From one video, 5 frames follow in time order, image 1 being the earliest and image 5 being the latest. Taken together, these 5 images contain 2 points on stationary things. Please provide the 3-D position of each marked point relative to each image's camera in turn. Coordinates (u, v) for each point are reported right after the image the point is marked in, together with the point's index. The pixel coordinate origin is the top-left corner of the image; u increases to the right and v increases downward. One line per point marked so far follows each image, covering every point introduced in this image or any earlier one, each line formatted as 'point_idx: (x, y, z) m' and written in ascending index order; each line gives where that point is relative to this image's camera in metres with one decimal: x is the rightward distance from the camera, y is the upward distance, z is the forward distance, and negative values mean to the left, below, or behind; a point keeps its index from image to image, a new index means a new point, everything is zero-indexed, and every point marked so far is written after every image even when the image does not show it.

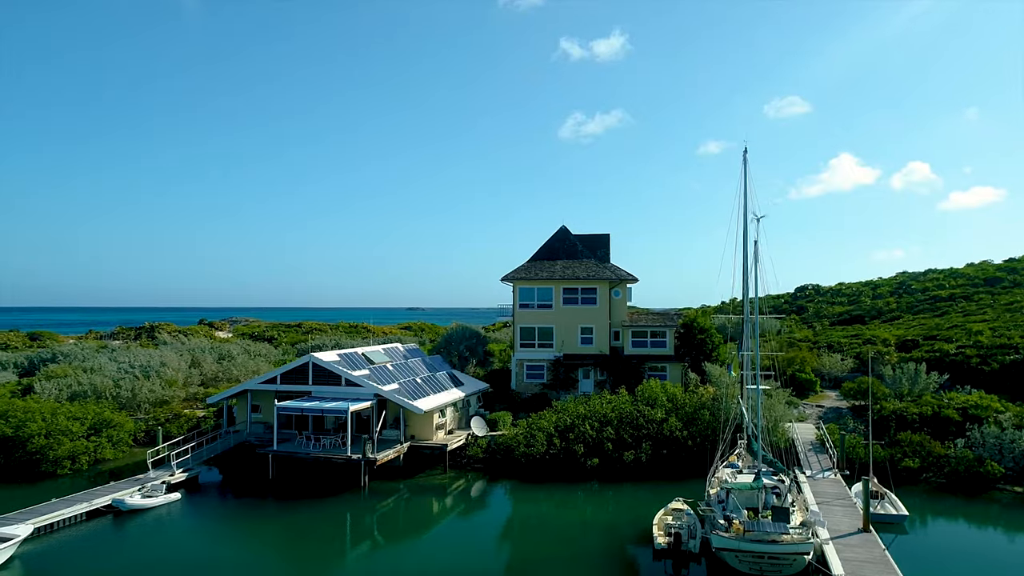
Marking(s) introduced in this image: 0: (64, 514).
0: (-13.5, -6.8, +18.5) m
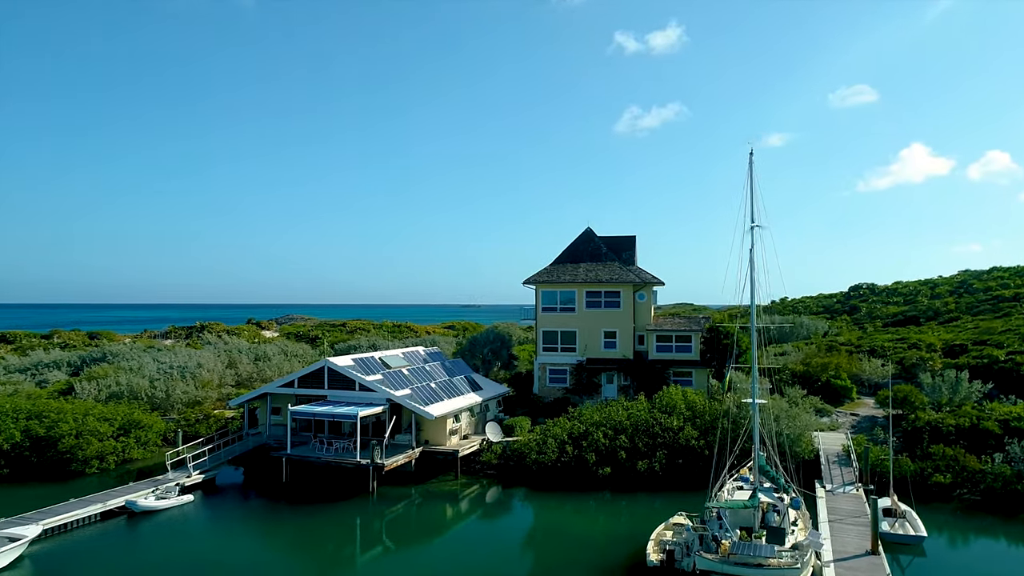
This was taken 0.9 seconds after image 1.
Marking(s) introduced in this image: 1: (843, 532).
0: (-13.4, -7.0, +19.1) m
1: (+8.4, -6.2, +15.7) m
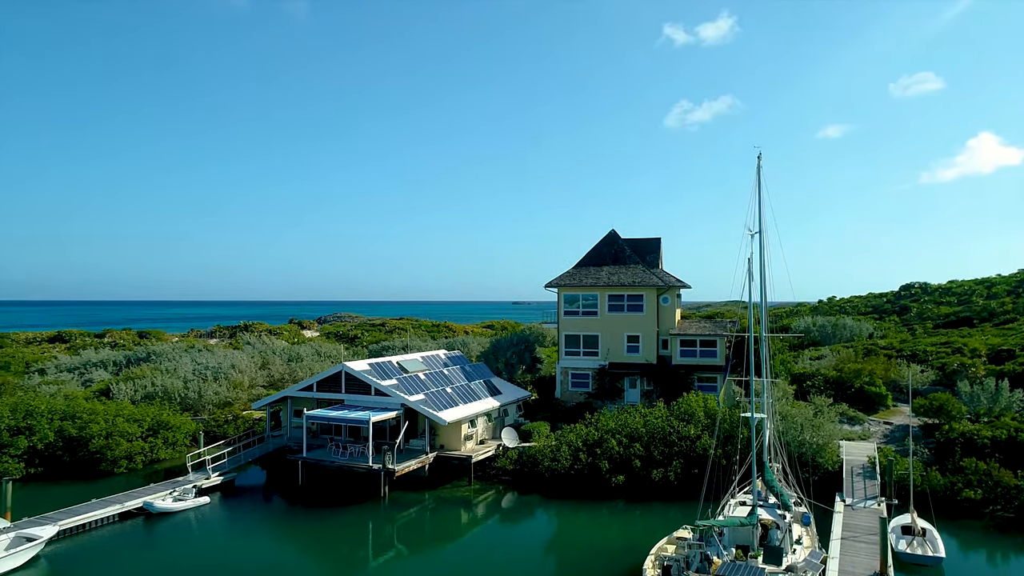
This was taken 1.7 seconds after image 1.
0: (-13.2, -7.2, +19.8) m
1: (+8.3, -6.4, +15.1) m
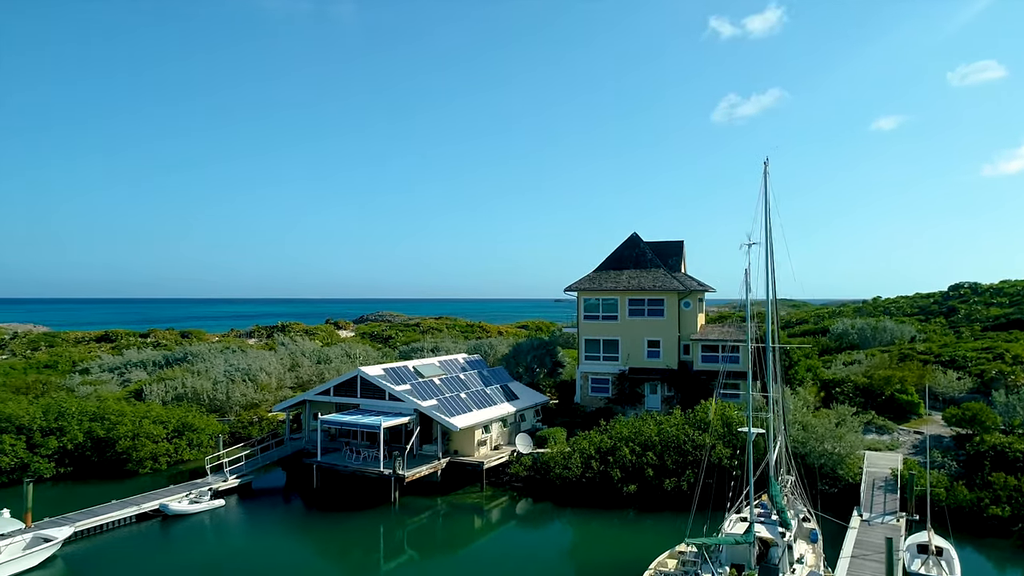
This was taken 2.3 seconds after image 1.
0: (-13.0, -7.5, +20.5) m
1: (+8.2, -6.6, +14.5) m
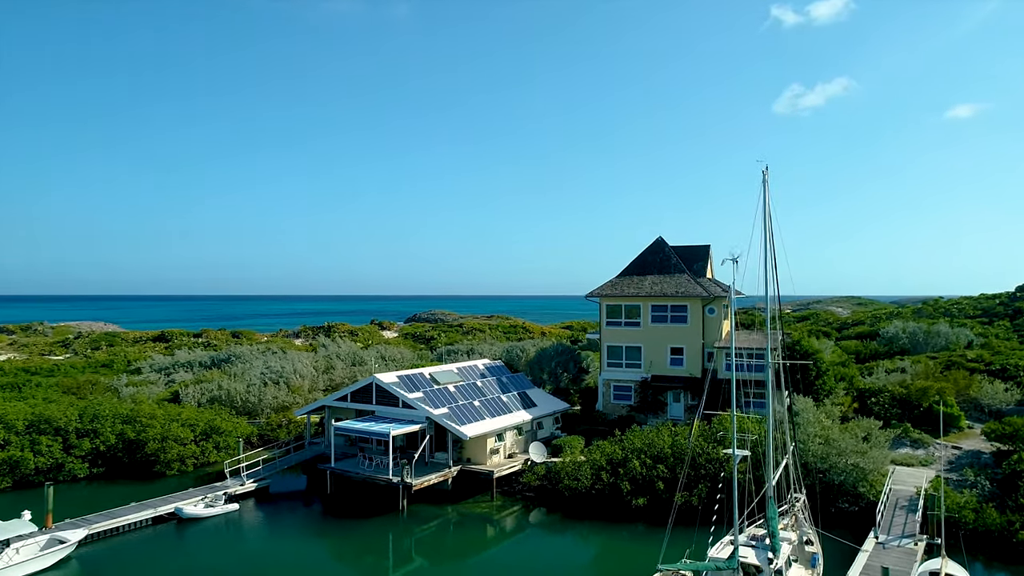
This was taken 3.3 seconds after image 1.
0: (-12.9, -7.9, +21.3) m
1: (+7.9, -7.0, +13.9) m
